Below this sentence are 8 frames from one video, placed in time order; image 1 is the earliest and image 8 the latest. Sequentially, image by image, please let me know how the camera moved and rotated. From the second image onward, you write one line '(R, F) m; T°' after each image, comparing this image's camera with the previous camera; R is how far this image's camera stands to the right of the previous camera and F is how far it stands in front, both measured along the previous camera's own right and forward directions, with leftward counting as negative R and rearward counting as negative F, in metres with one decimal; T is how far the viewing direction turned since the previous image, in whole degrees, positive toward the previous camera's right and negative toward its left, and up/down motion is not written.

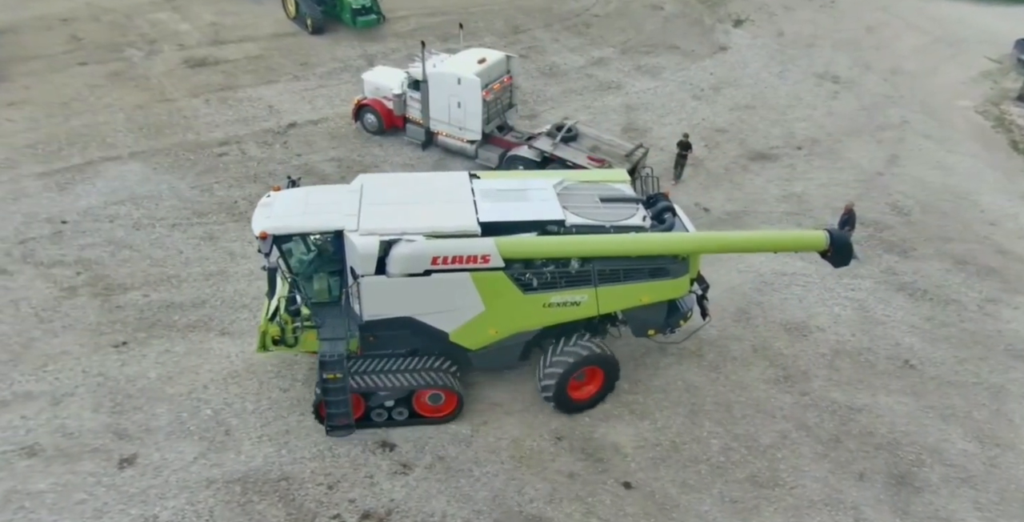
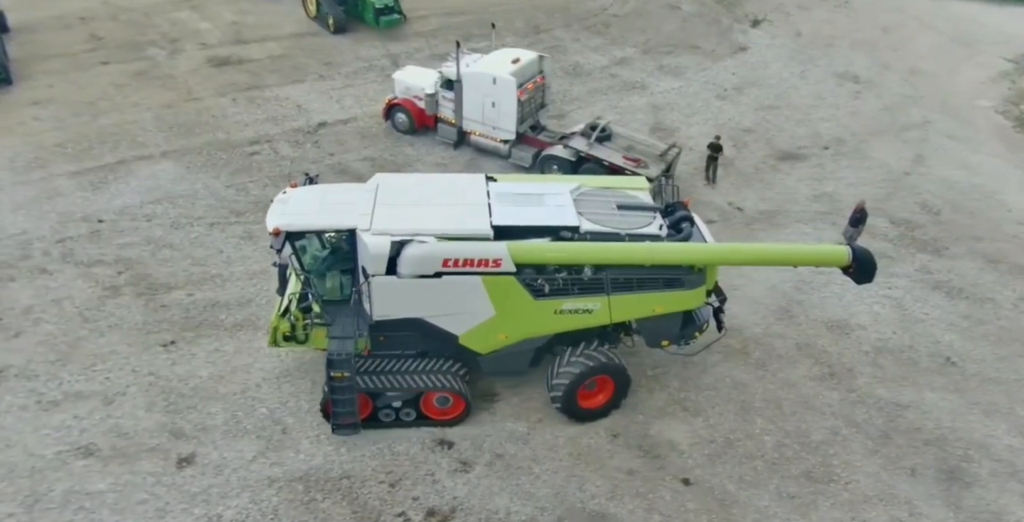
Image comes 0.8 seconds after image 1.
(-0.8, 0.0) m; +1°
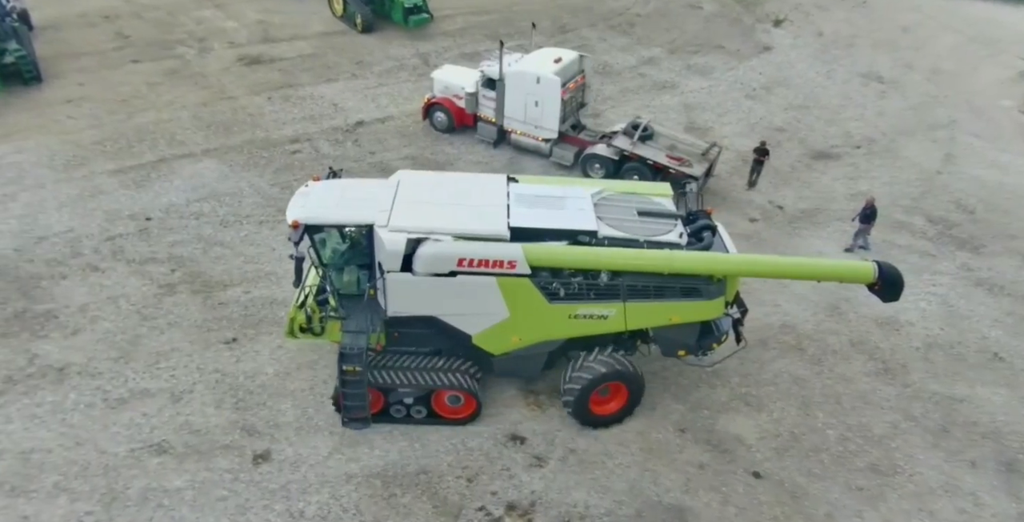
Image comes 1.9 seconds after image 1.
(-1.0, -0.1) m; +1°
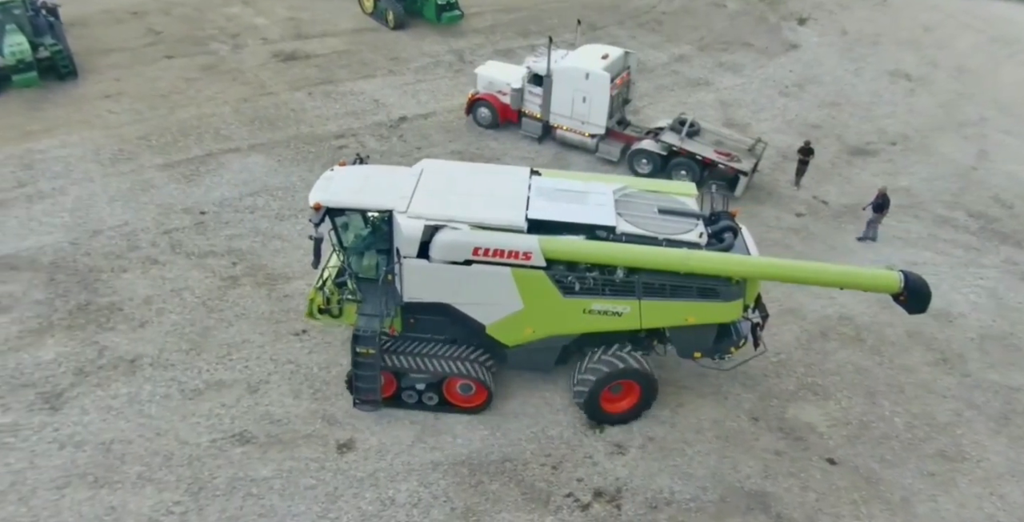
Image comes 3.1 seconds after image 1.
(-1.1, -0.1) m; +1°
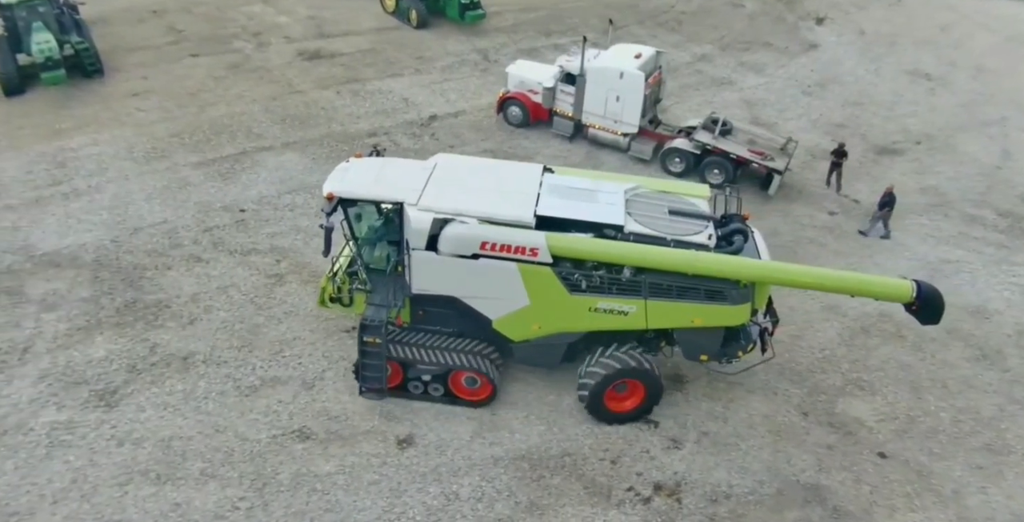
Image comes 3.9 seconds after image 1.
(-0.8, -0.1) m; +1°
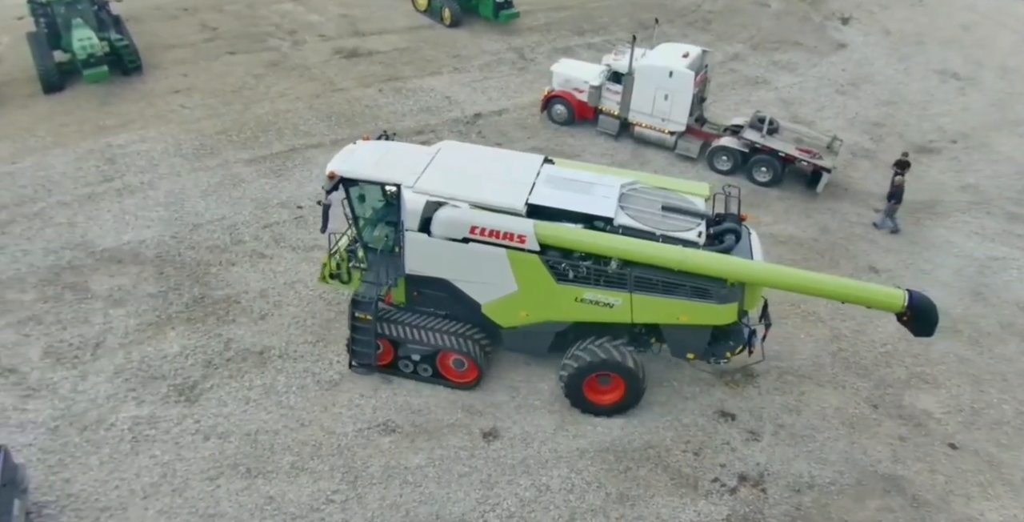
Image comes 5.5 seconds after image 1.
(-1.1, -0.1) m; +1°
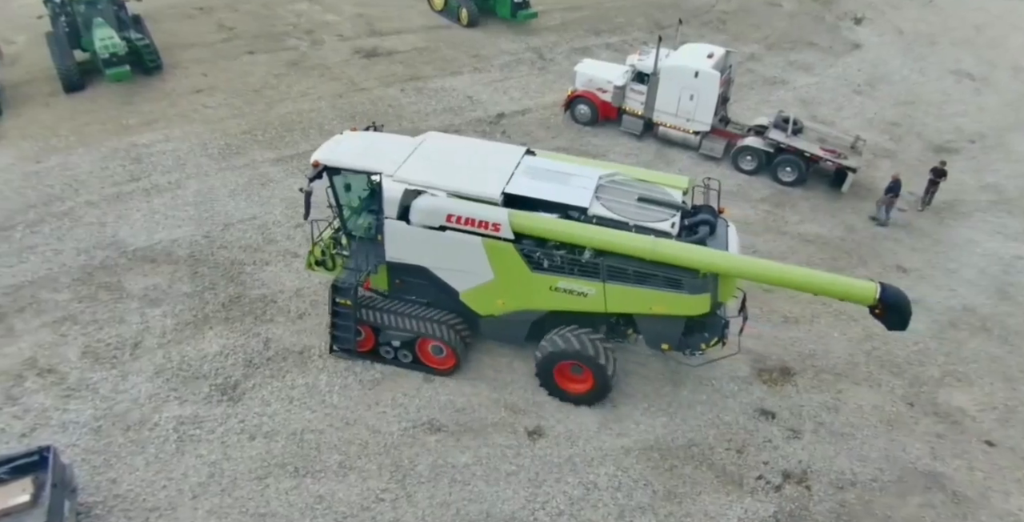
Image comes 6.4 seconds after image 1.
(-0.6, 0.0) m; 0°
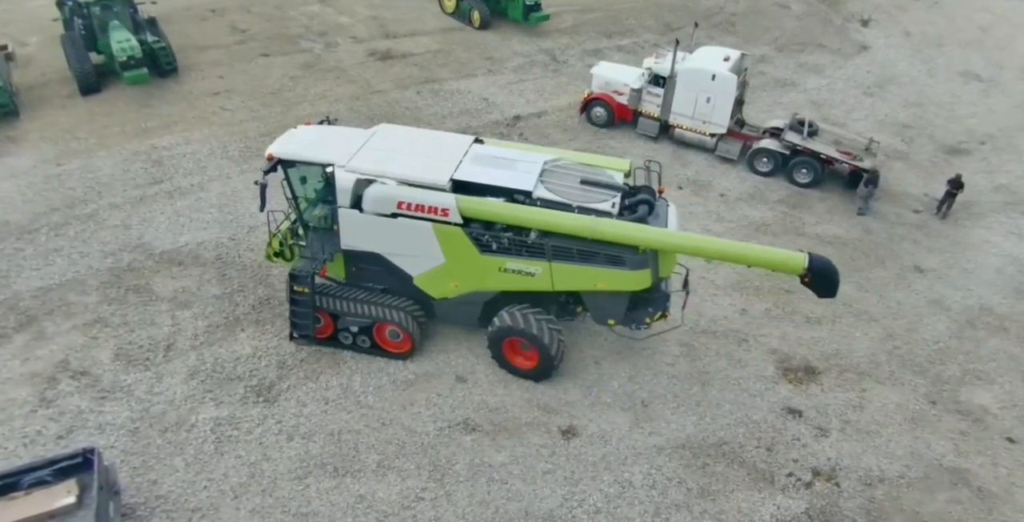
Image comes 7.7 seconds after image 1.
(-0.5, -0.1) m; 0°
